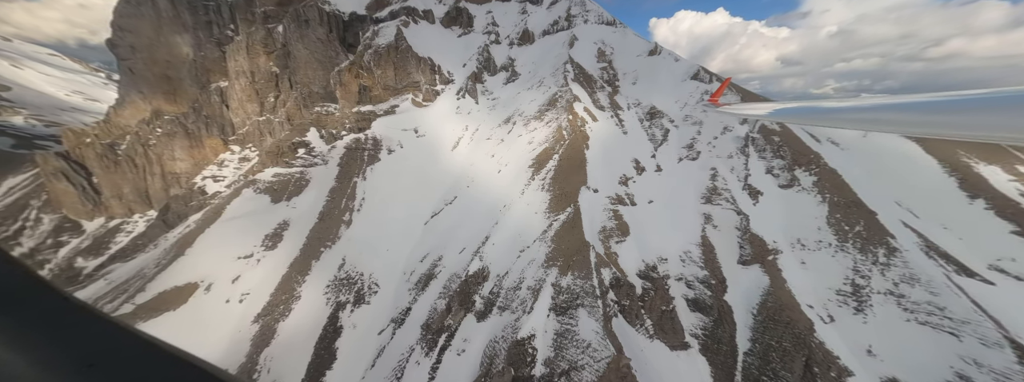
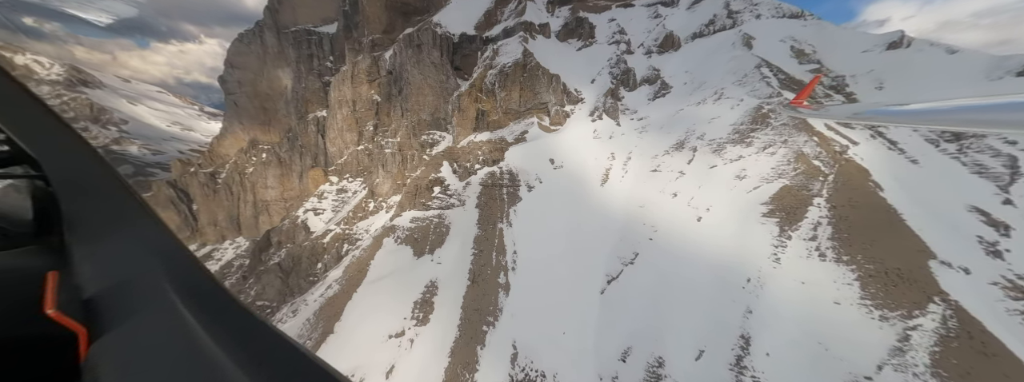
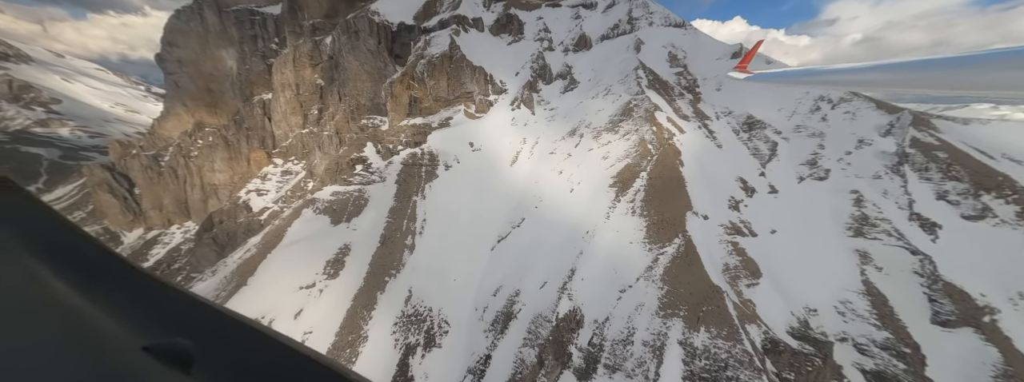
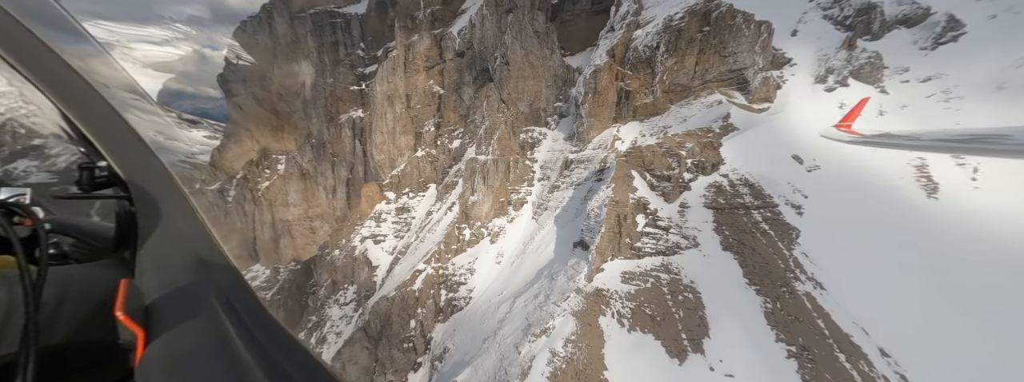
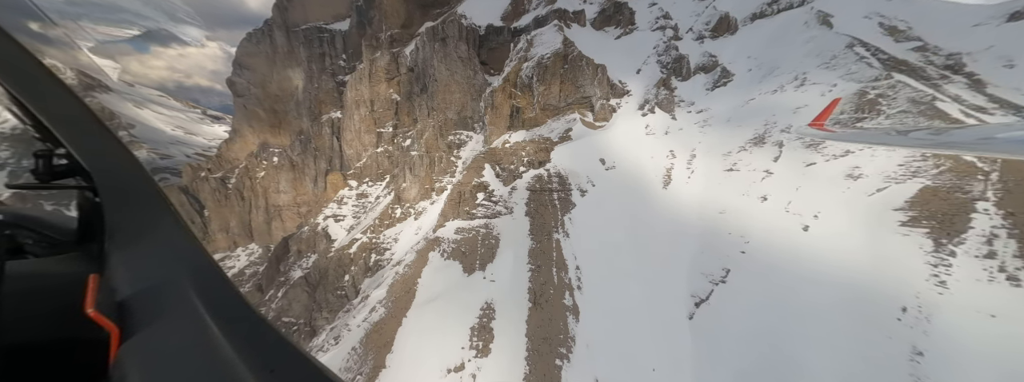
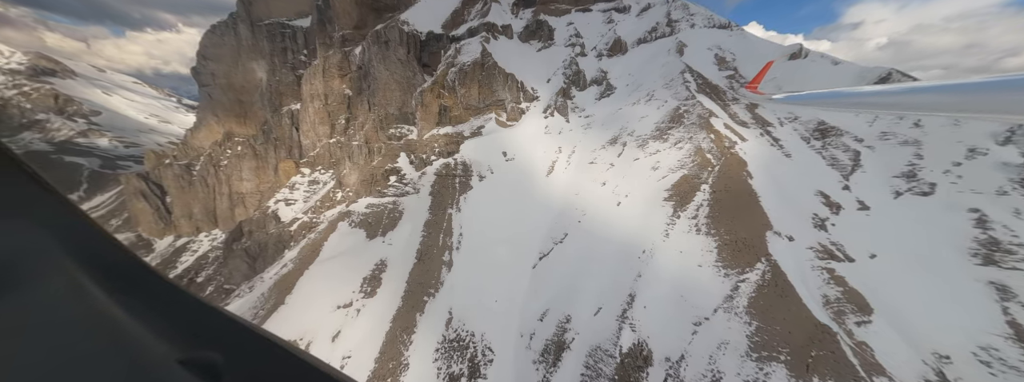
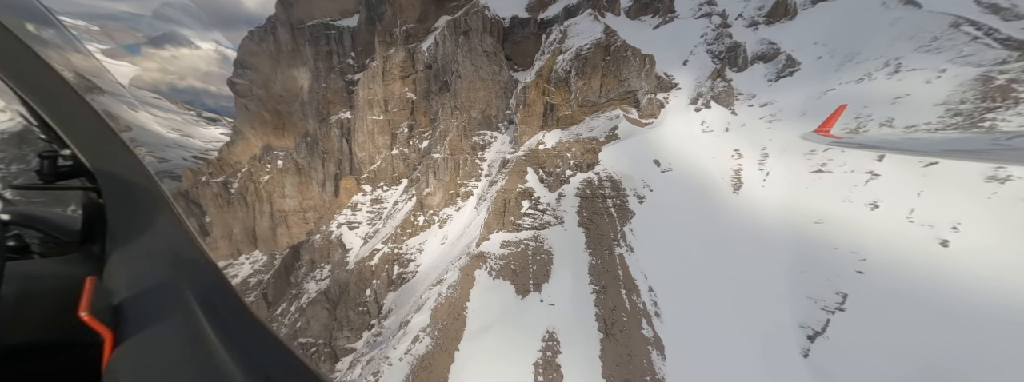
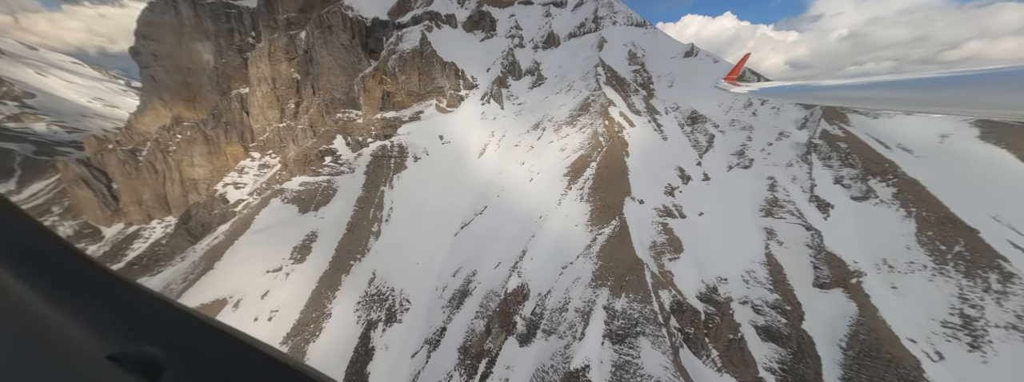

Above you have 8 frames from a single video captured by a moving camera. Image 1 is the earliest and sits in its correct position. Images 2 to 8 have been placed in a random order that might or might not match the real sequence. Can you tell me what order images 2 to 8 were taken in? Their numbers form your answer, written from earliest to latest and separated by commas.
8, 3, 6, 2, 5, 7, 4
